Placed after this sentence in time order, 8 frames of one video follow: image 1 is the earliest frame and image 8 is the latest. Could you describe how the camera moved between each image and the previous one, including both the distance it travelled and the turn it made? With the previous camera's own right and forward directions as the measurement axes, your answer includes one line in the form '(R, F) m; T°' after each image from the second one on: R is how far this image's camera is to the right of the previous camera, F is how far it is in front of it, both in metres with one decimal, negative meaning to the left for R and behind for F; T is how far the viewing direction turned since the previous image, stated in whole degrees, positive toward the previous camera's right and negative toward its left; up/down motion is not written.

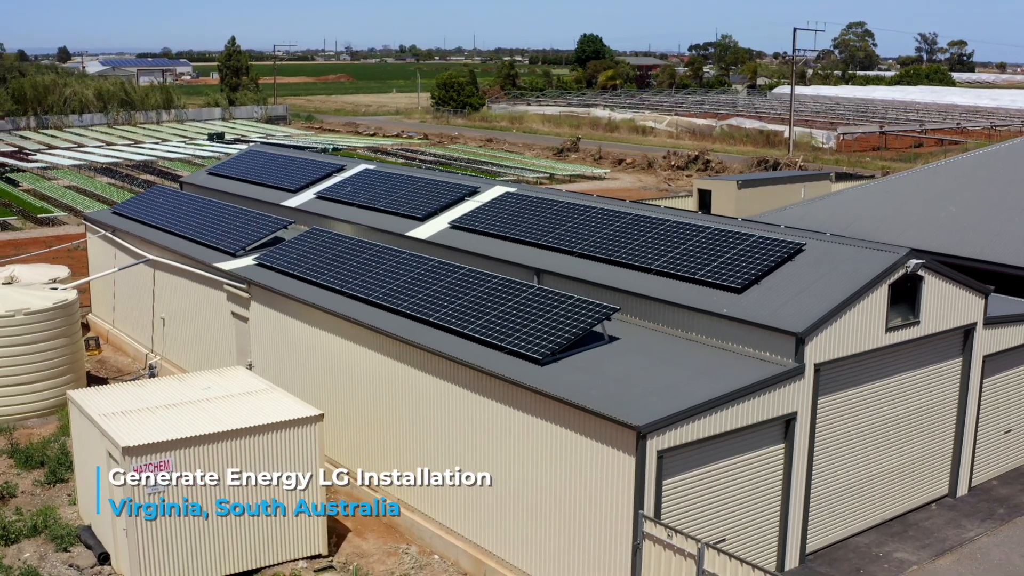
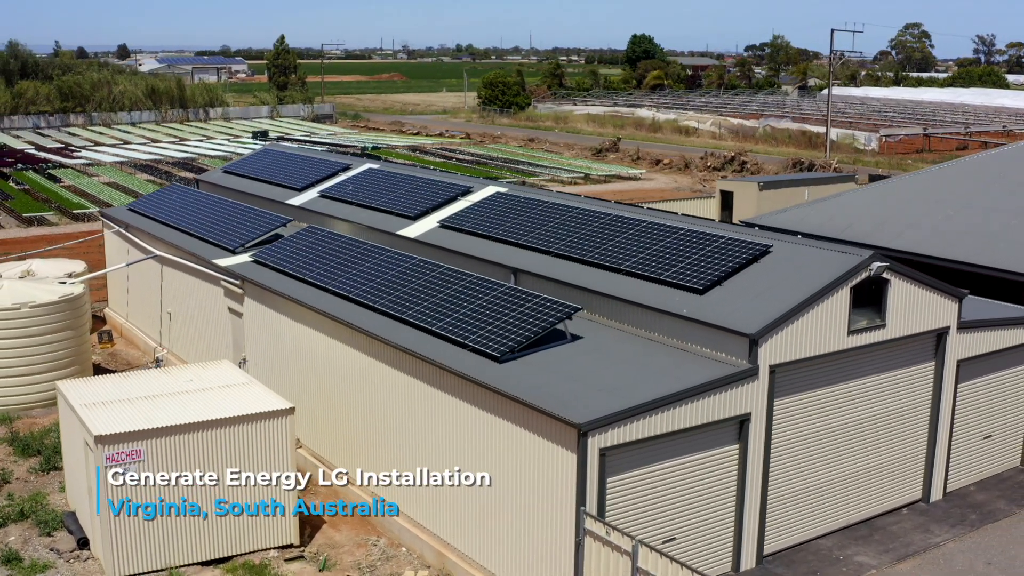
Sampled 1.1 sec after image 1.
(+1.2, -0.2) m; -2°
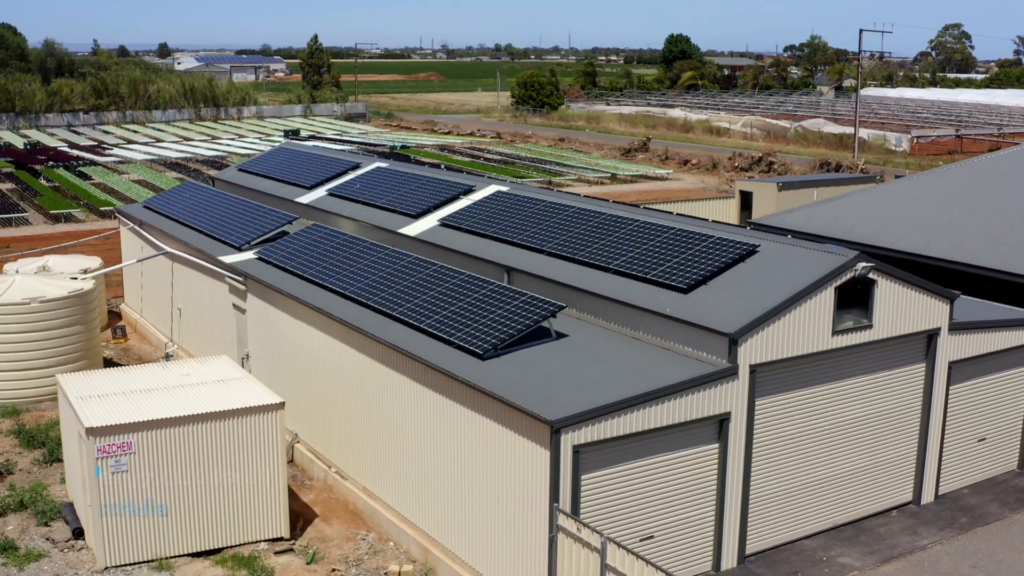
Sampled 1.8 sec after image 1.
(+0.7, -0.1) m; -2°
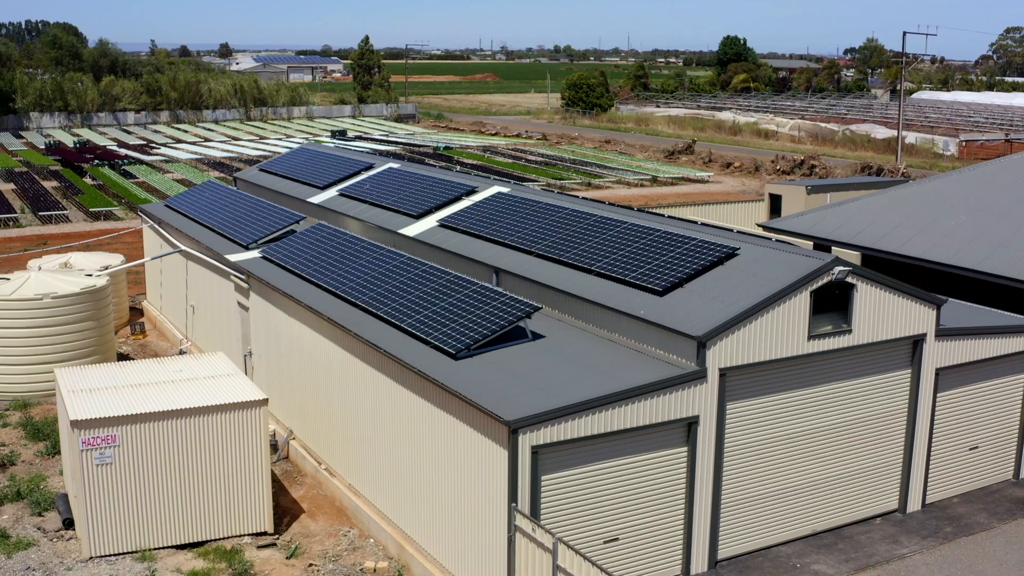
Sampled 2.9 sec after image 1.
(+1.0, 0.0) m; -3°
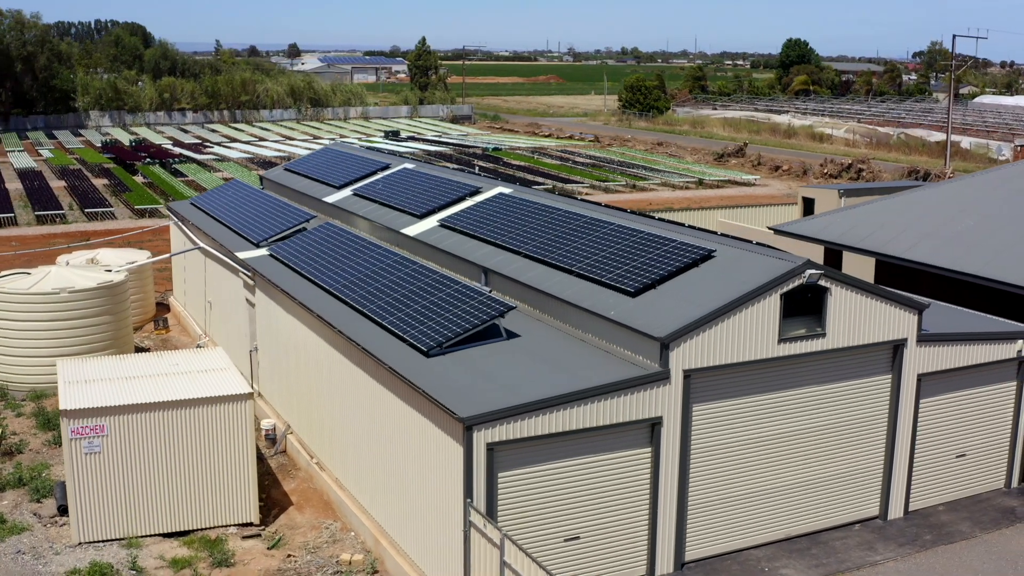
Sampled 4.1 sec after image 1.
(+1.2, -0.1) m; -3°
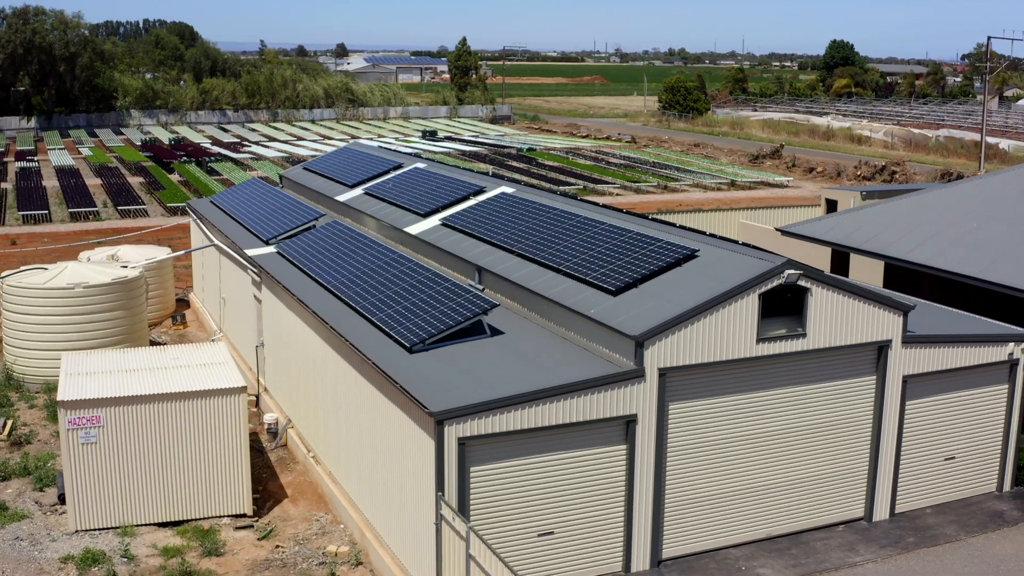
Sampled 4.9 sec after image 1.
(+0.8, -0.2) m; -2°
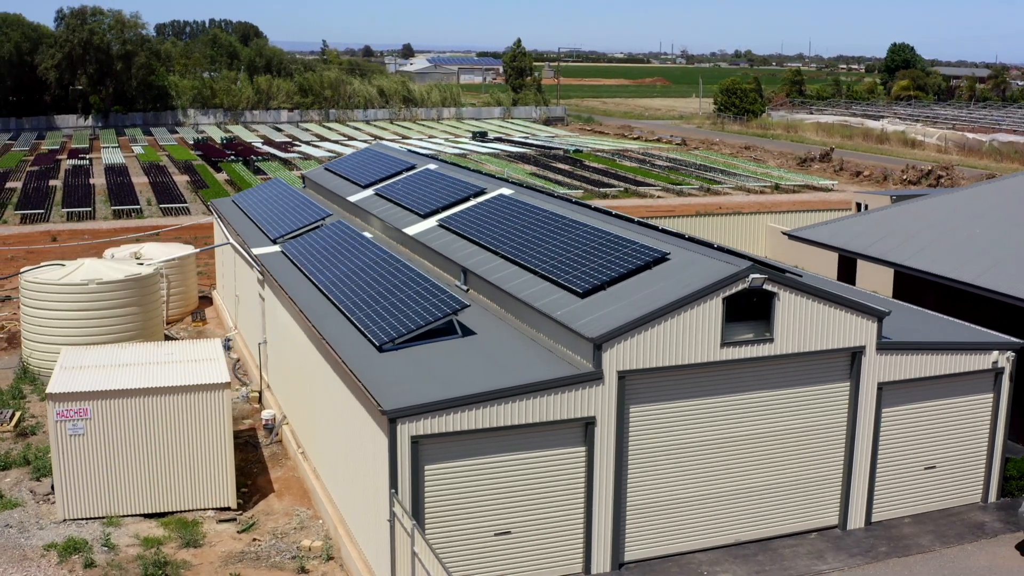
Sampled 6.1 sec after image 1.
(+1.2, -0.1) m; -3°
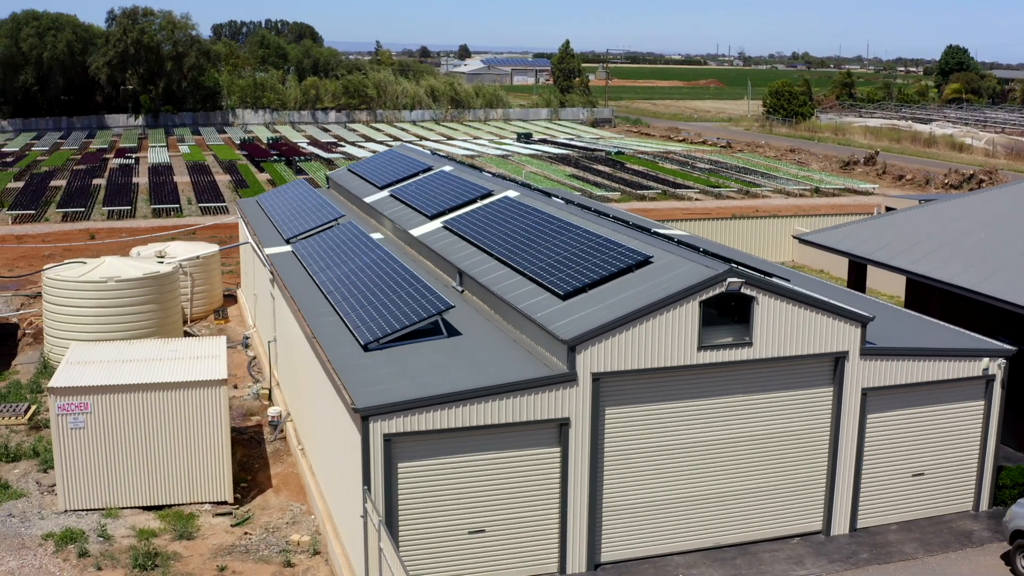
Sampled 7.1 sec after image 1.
(+0.9, -0.2) m; -3°
